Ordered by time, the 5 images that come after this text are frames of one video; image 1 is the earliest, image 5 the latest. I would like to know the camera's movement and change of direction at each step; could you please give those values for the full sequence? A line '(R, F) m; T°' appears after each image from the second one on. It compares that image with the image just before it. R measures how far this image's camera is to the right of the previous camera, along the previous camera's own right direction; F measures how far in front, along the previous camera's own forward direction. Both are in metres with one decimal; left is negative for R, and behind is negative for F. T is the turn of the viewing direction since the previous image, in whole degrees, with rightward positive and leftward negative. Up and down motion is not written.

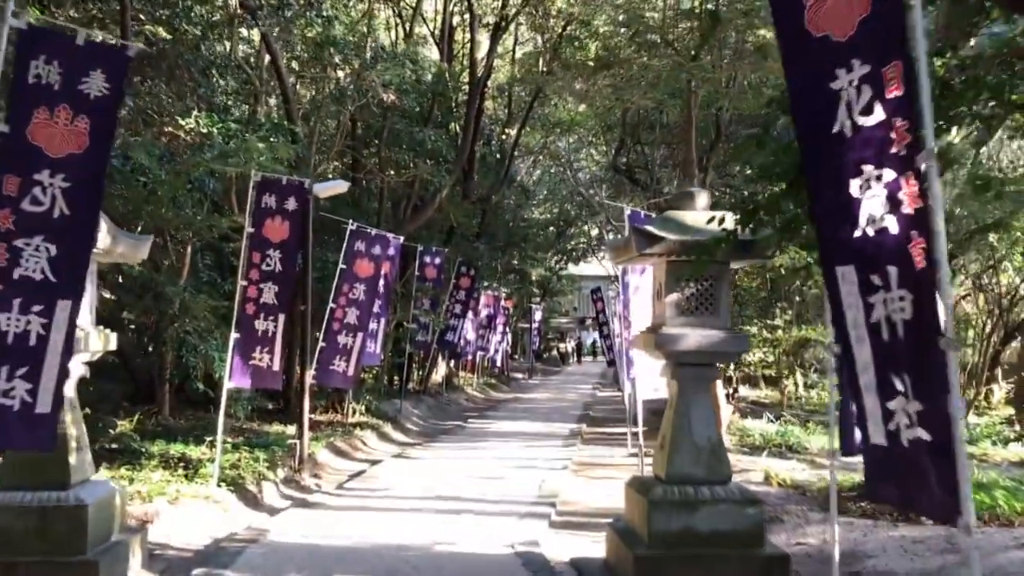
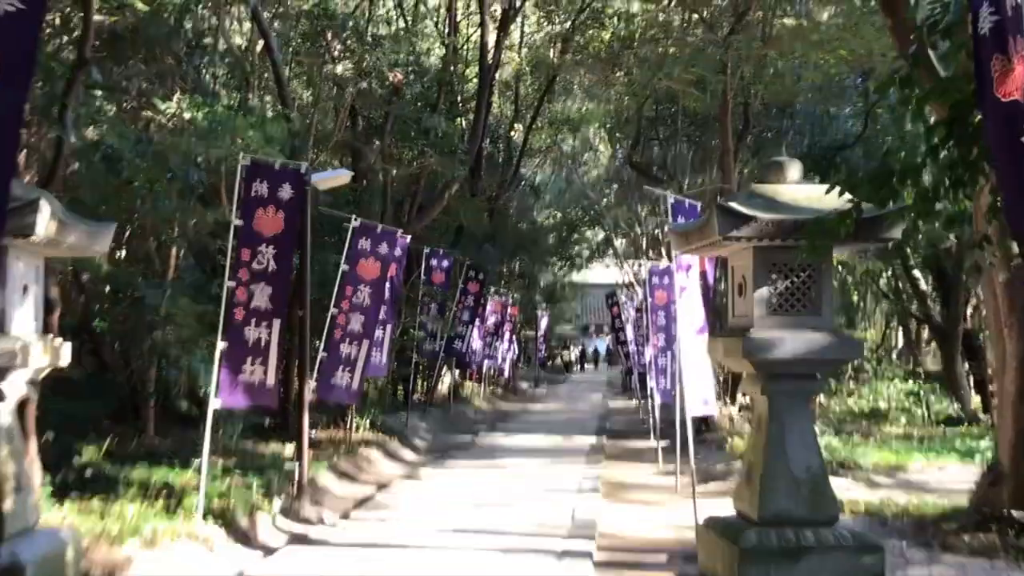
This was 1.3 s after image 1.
(-0.3, +1.4) m; 0°
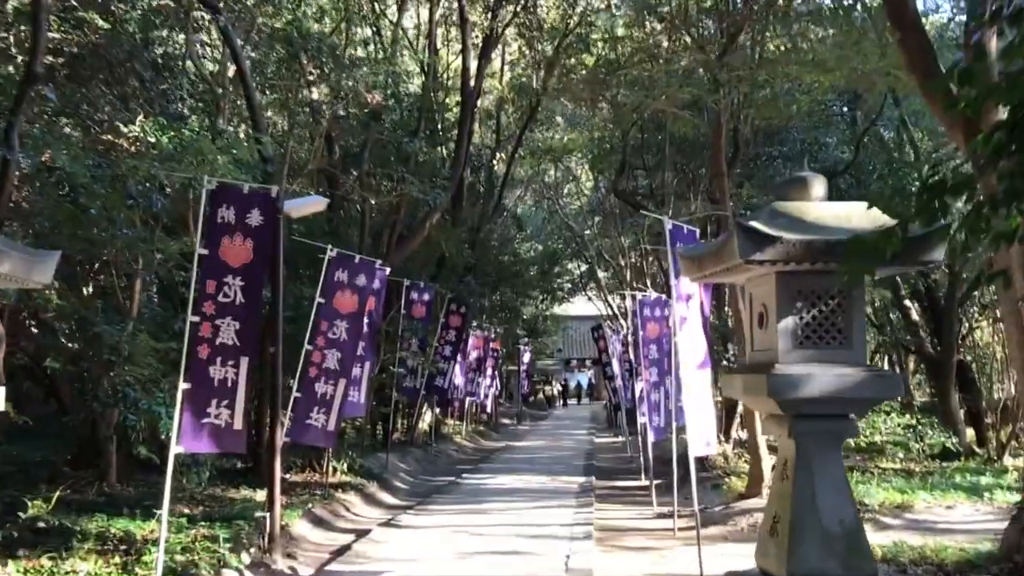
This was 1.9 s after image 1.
(-0.1, +0.6) m; +1°
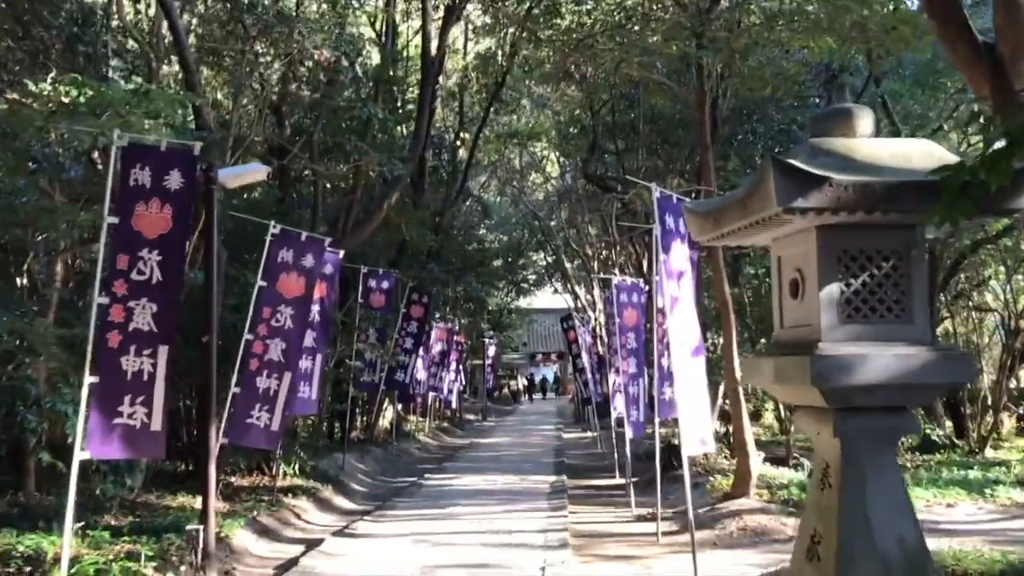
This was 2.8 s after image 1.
(0.0, +1.1) m; +2°
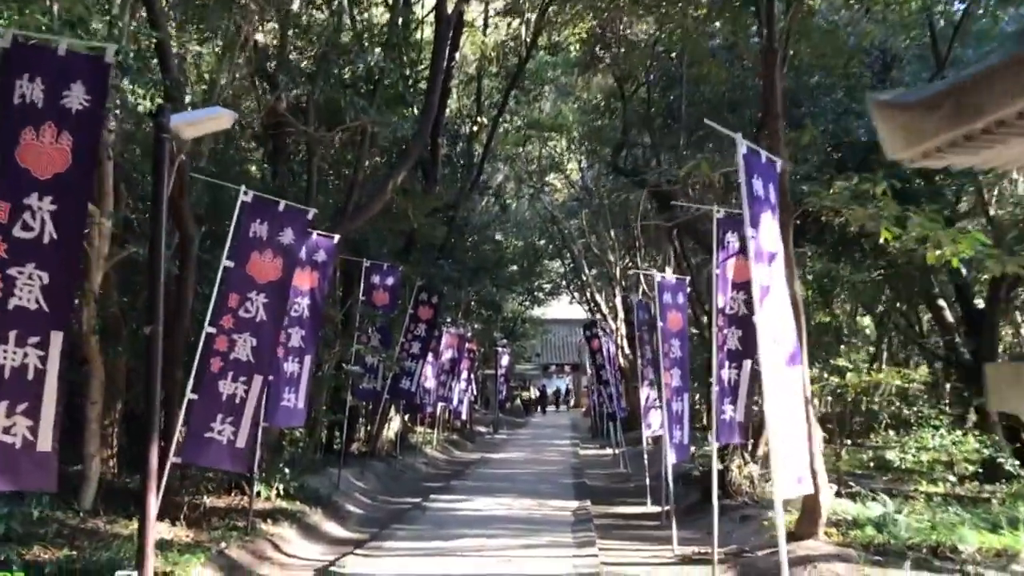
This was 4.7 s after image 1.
(-0.1, +1.9) m; -1°
